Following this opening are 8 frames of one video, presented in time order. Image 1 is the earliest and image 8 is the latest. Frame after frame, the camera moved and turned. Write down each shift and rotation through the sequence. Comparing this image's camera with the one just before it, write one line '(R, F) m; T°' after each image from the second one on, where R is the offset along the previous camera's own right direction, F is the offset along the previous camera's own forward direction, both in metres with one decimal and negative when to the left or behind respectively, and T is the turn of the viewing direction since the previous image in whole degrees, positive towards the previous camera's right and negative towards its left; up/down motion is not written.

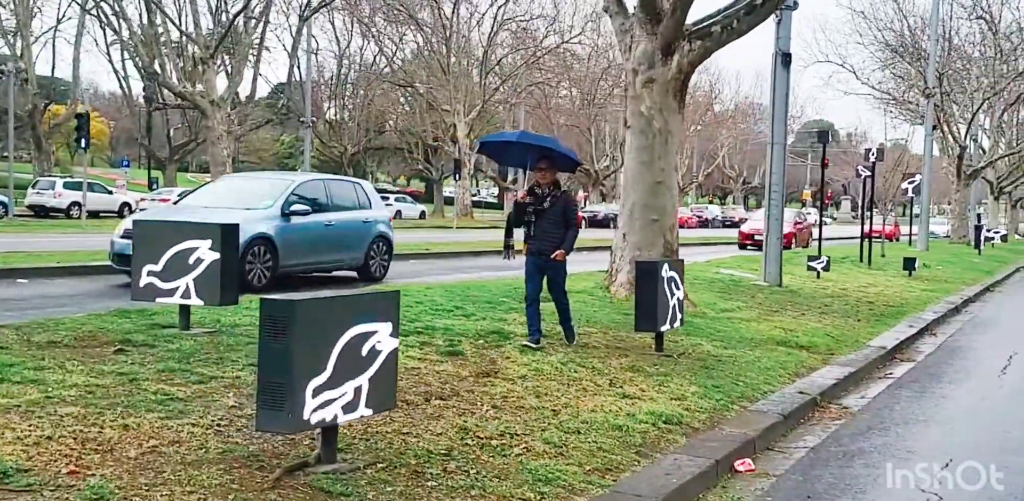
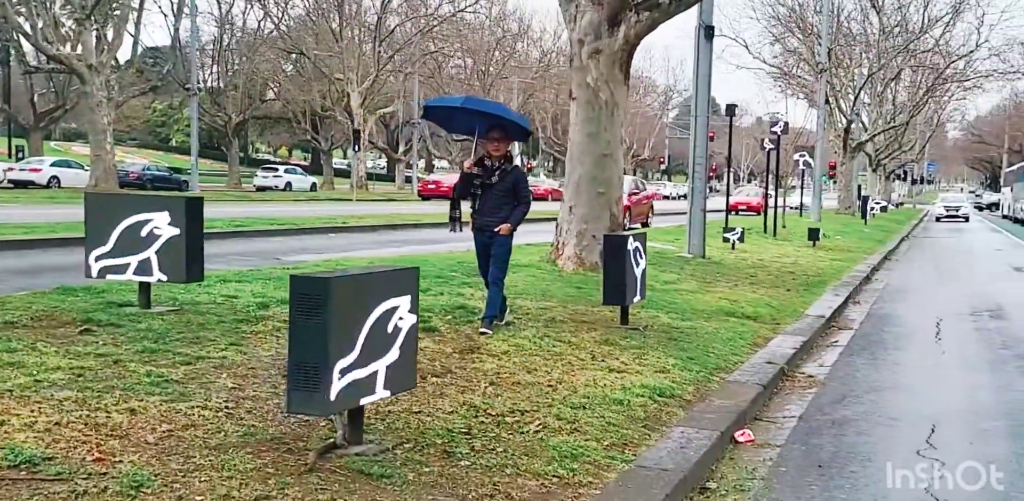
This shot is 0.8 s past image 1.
(-0.5, +0.1) m; +5°
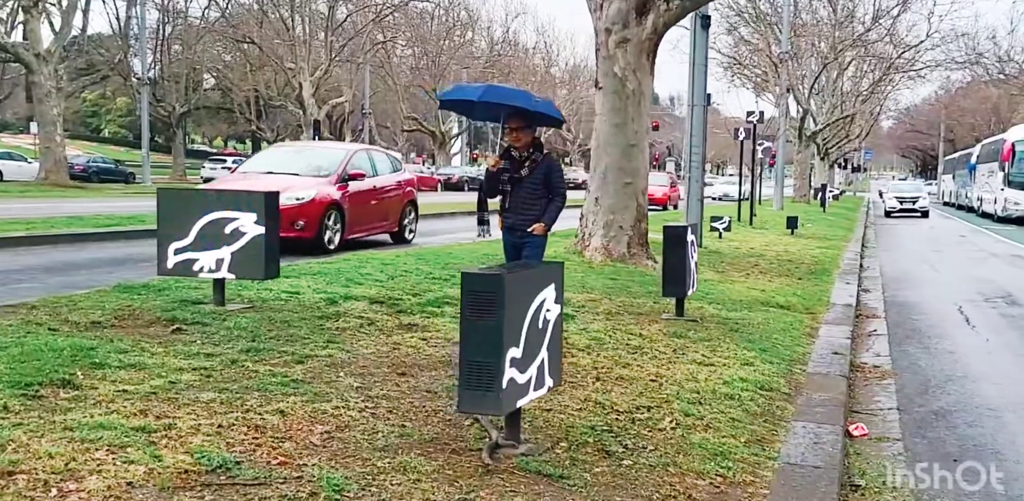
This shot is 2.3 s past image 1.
(-0.8, 0.0) m; +2°
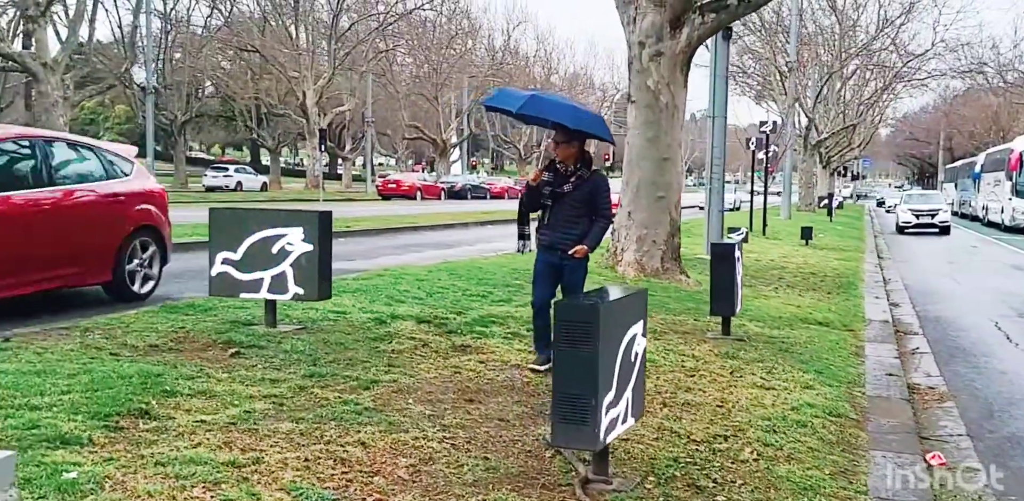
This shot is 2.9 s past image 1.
(-0.3, +0.1) m; 0°
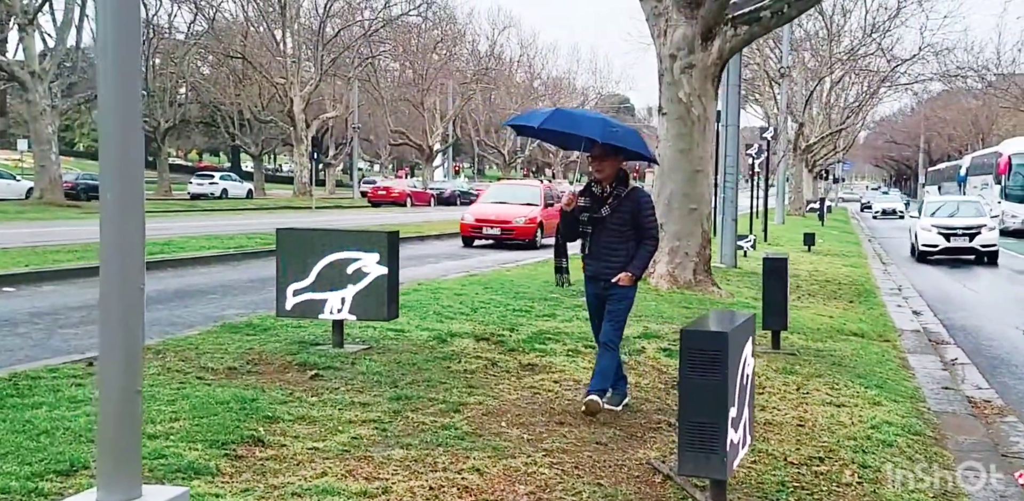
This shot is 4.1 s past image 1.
(-0.5, 0.0) m; 0°
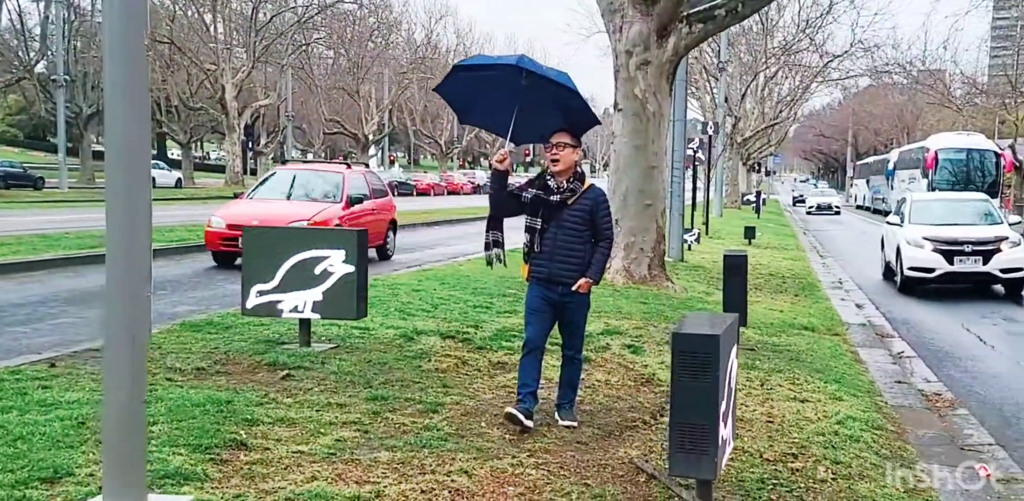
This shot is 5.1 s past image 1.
(-0.2, 0.0) m; +3°
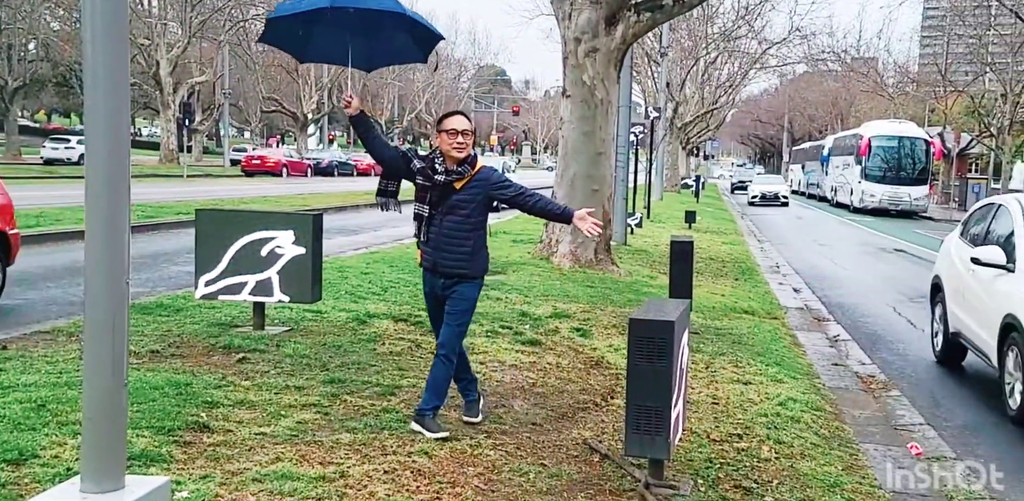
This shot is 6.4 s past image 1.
(-0.1, -0.1) m; +3°
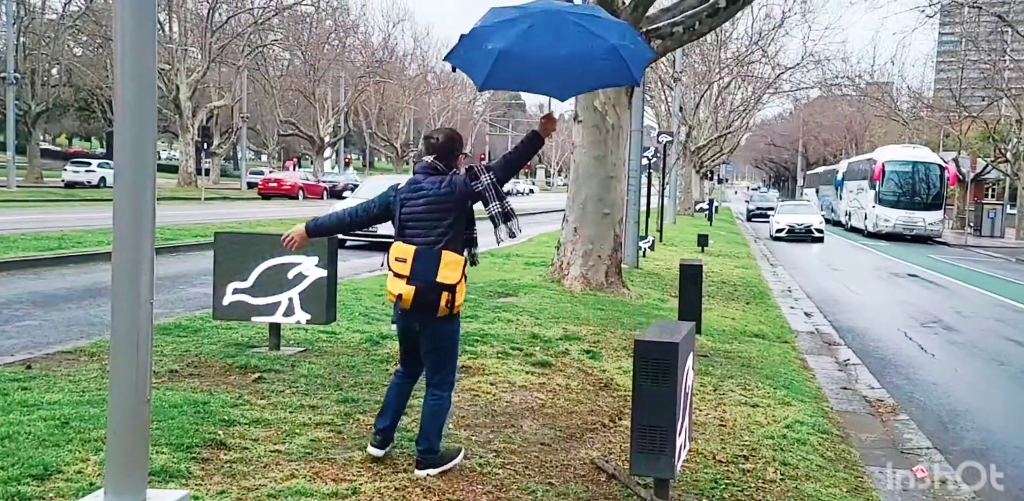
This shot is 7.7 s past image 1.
(0.0, -0.1) m; -1°
